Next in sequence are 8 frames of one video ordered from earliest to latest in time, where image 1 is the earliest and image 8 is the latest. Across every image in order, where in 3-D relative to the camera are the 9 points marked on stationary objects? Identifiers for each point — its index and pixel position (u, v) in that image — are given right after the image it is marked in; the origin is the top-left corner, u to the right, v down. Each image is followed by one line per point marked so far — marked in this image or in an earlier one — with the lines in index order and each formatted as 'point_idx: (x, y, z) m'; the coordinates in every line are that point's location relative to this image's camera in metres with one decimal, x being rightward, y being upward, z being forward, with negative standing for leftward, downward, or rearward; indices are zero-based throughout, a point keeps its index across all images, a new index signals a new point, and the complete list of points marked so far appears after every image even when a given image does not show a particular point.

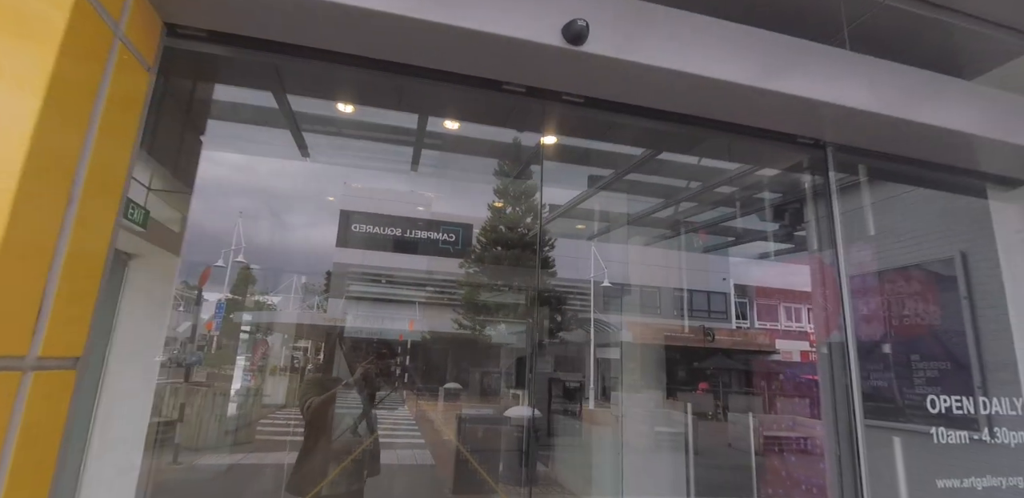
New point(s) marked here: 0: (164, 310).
0: (-2.7, -0.5, +3.5) m
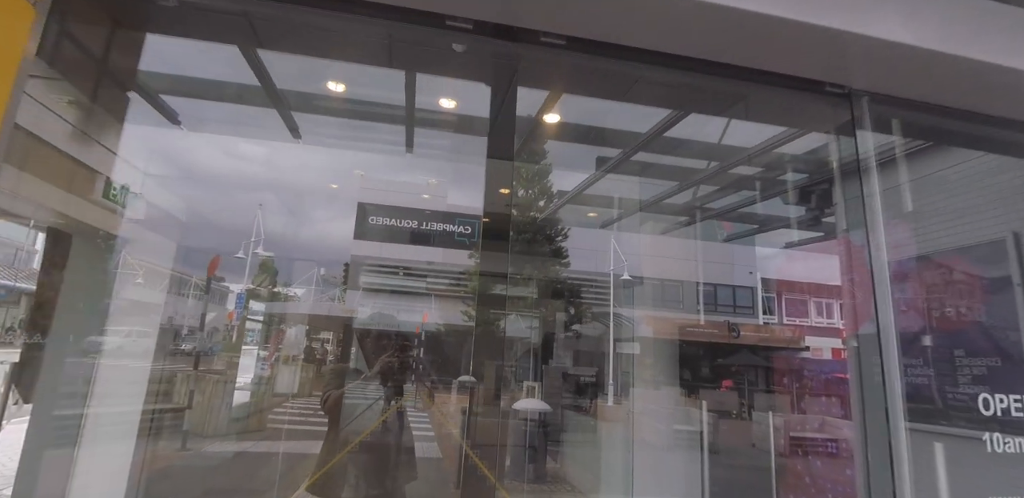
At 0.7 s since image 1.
0: (-2.7, -0.4, +3.4) m
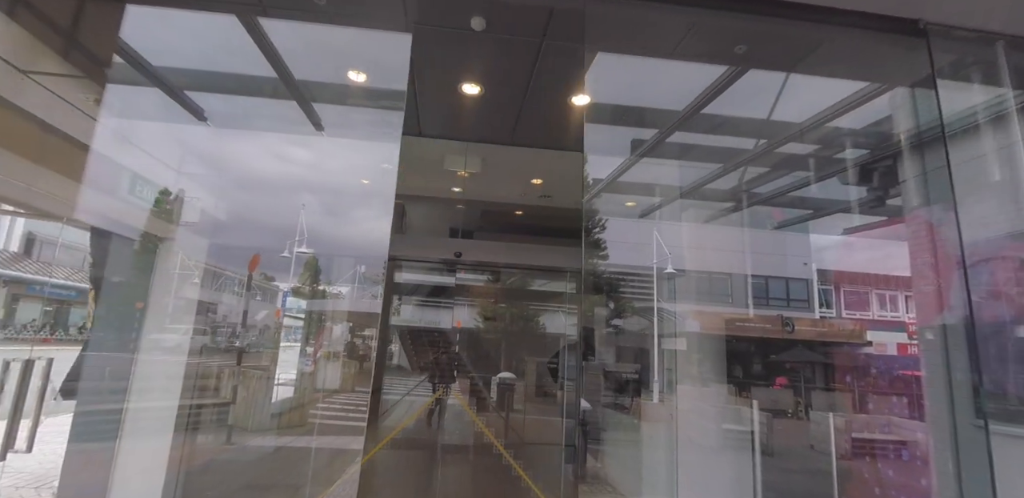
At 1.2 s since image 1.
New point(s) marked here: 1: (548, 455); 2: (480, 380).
0: (-2.5, -0.4, +3.5) m
1: (+0.5, -2.9, +6.2) m
2: (-0.7, -2.9, +10.0) m
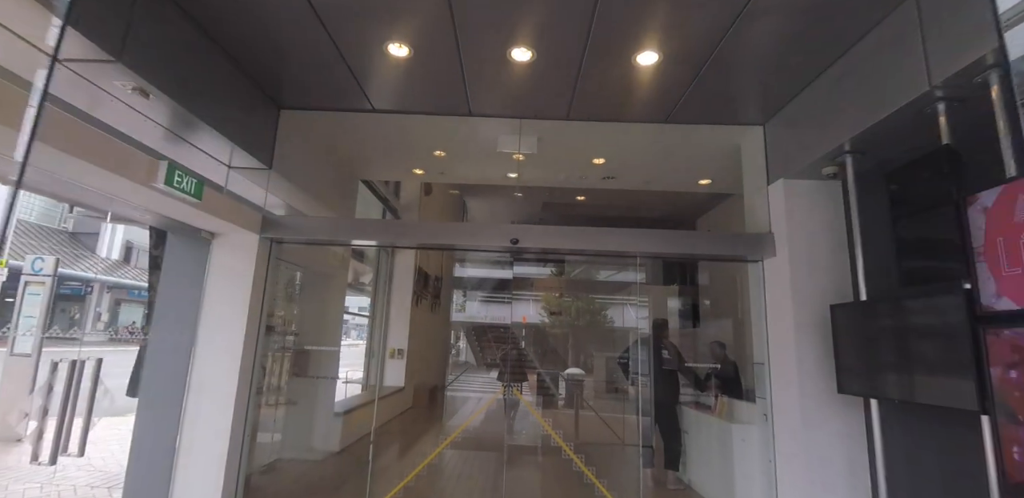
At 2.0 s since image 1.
0: (-2.0, -0.3, +3.4) m
1: (+1.4, -2.8, +5.8) m
2: (+0.7, -2.7, +9.7) m
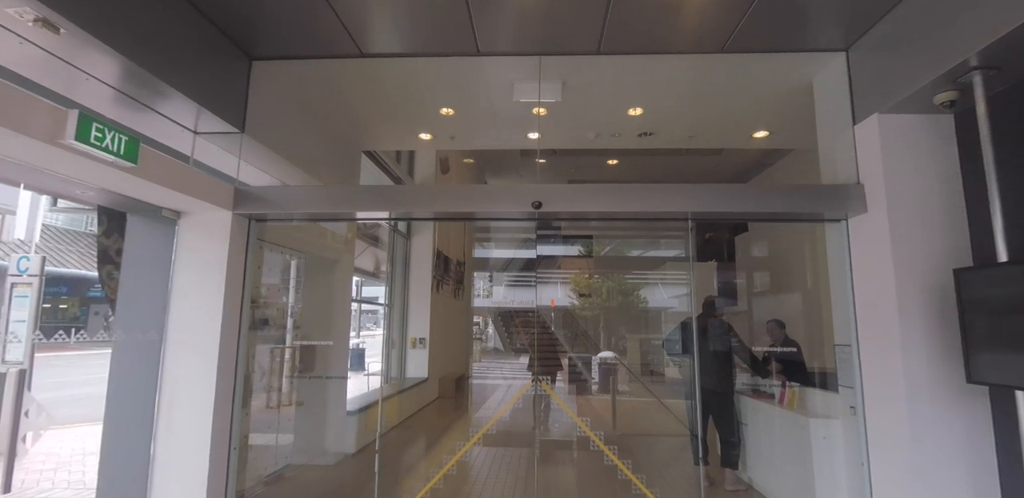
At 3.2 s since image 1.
0: (-1.9, -0.2, +2.9) m
1: (+1.8, -2.4, +5.1) m
2: (+1.3, -2.3, +9.1) m
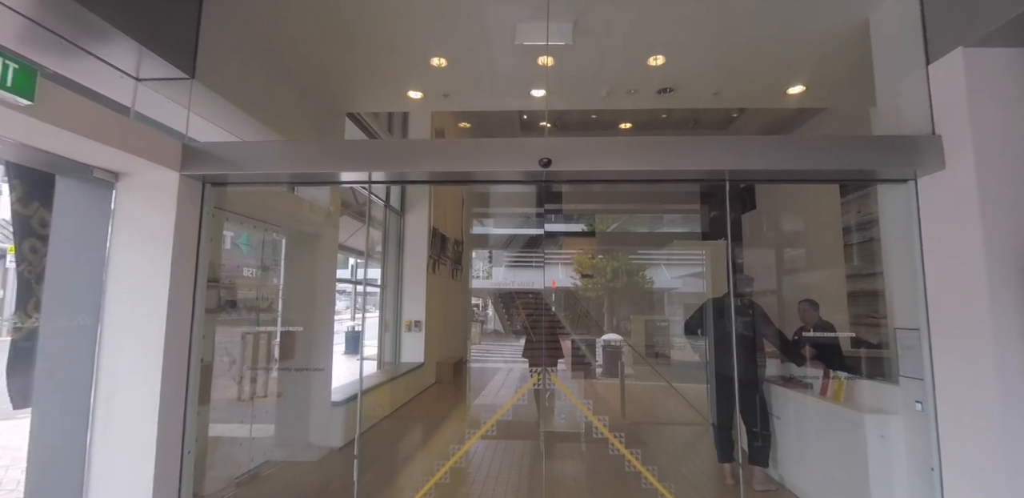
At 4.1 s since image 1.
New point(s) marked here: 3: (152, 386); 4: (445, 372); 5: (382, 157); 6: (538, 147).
0: (-1.8, 0.0, +2.5) m
1: (+1.9, -2.1, +4.8) m
2: (+1.3, -1.8, +8.7) m
3: (-1.9, -0.8, +2.4) m
4: (-1.2, -2.2, +8.0) m
5: (-0.8, +0.5, +2.6) m
6: (+0.1, +0.6, +2.6) m
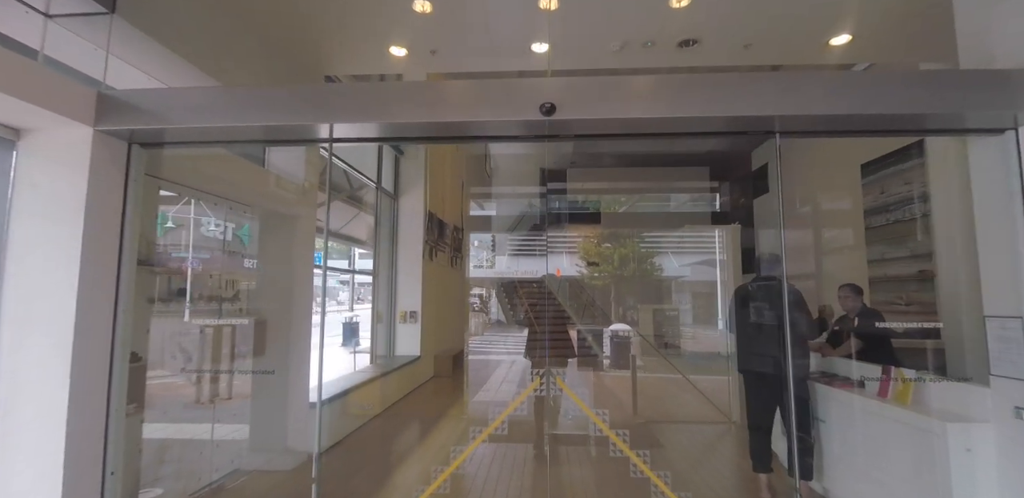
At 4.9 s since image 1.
0: (-1.9, +0.1, +2.0) m
1: (+1.9, -1.9, +4.3) m
2: (+1.4, -1.6, +8.2) m
3: (-1.9, -0.6, +1.9) m
4: (-1.1, -1.9, +7.6) m
5: (-0.8, +0.7, +2.1) m
6: (+0.1, +0.7, +2.1) m
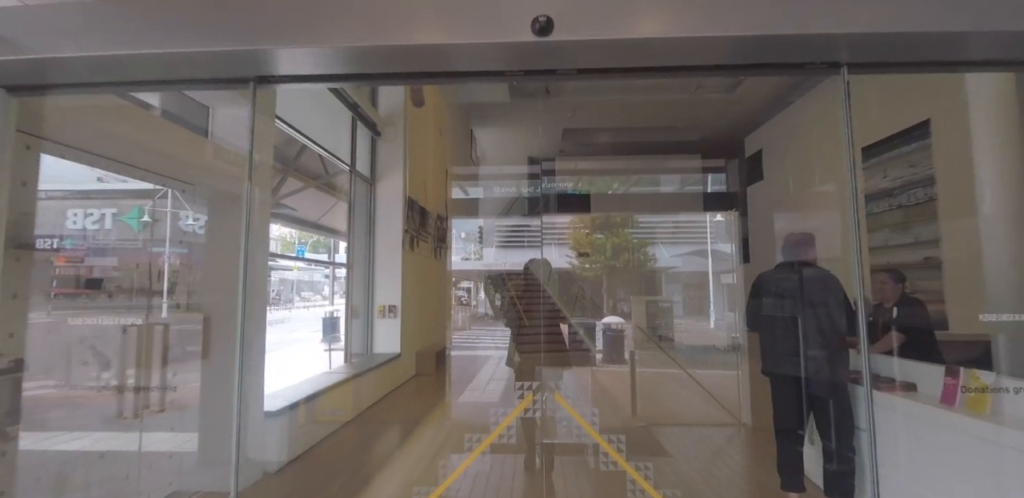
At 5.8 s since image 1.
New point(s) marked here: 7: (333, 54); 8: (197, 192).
0: (-1.9, +0.2, +1.5) m
1: (+1.8, -1.8, +3.9) m
2: (+1.2, -1.4, +7.8) m
3: (-2.0, -0.6, +1.4) m
4: (-1.3, -1.8, +7.1) m
5: (-0.8, +0.7, +1.6) m
6: (+0.1, +0.8, +1.6) m
7: (-0.7, +0.7, +1.6) m
8: (-2.1, +0.4, +2.8) m
